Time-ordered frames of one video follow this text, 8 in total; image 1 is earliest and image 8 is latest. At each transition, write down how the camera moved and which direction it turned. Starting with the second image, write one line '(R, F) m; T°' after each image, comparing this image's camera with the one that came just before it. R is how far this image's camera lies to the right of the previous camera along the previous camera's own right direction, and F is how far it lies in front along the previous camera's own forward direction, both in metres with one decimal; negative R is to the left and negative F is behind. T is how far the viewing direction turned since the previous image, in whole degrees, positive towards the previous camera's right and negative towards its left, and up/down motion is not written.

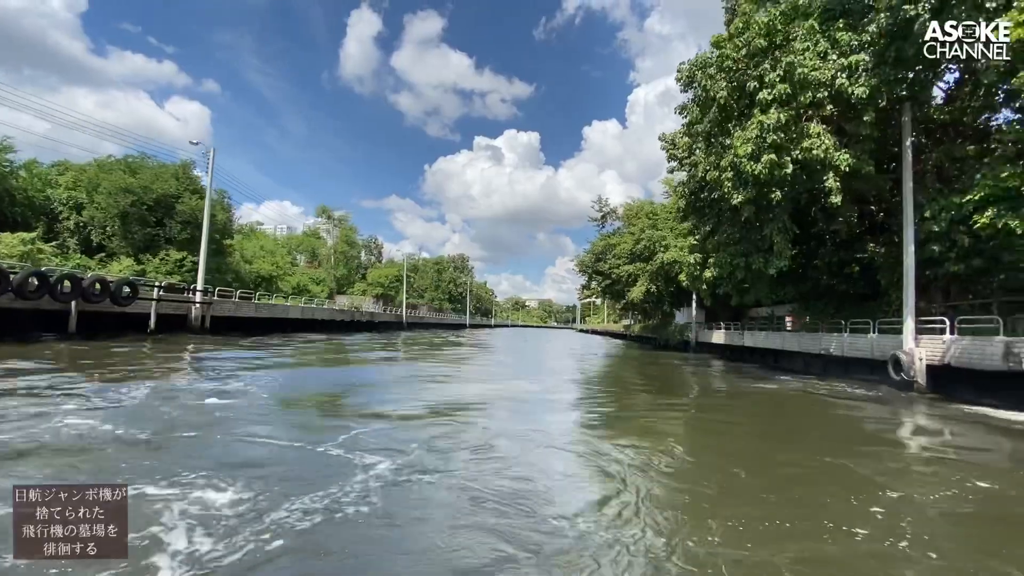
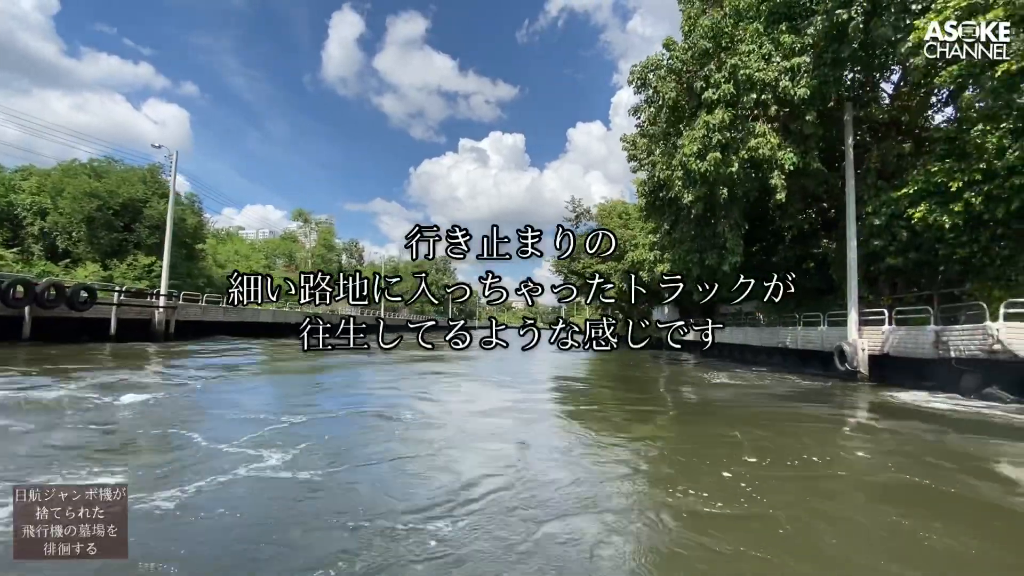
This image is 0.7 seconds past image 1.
(+0.6, -0.2) m; +2°
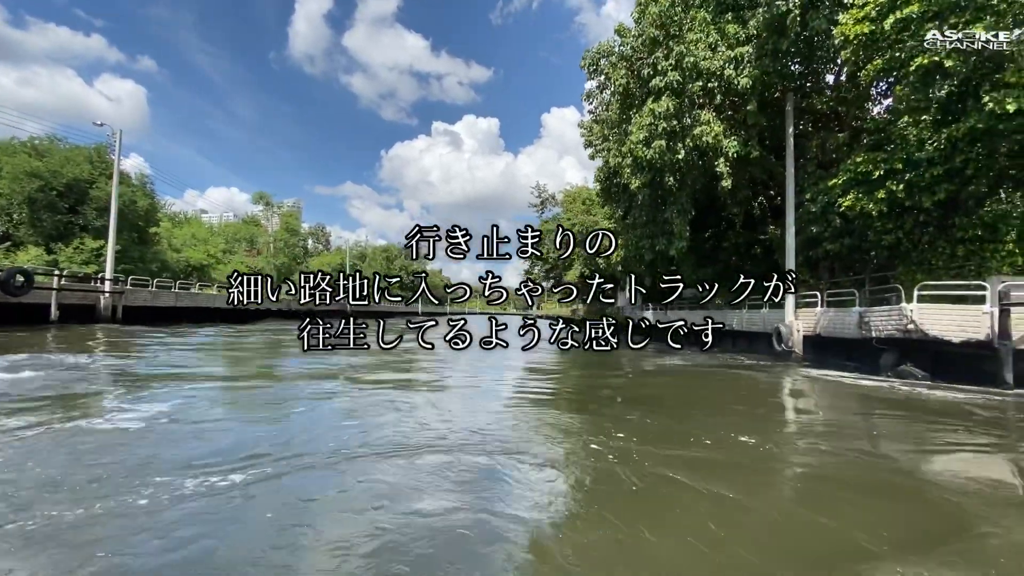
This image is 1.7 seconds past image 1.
(+0.4, -0.2) m; +3°
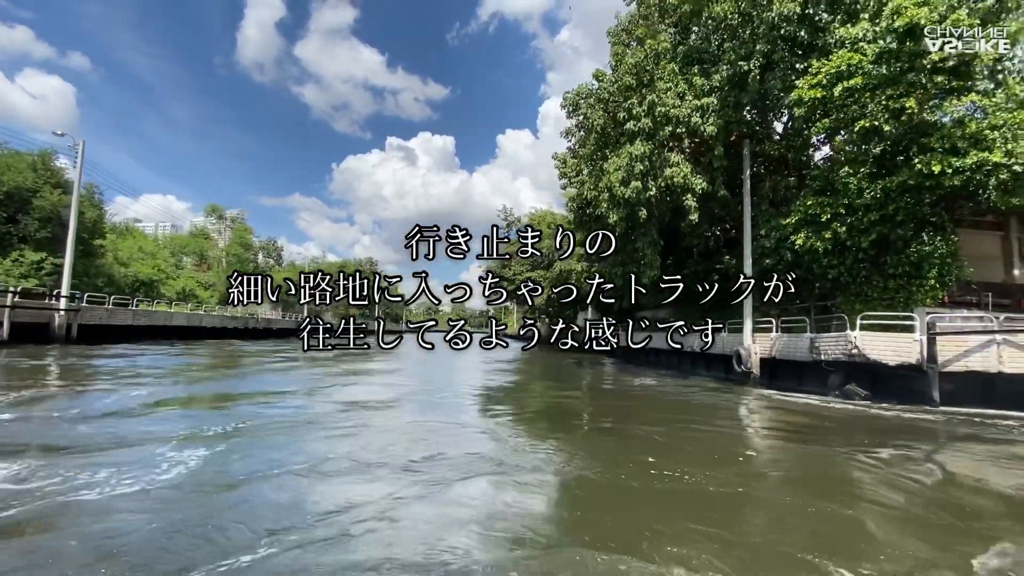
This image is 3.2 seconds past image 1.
(-0.7, -0.9) m; +4°
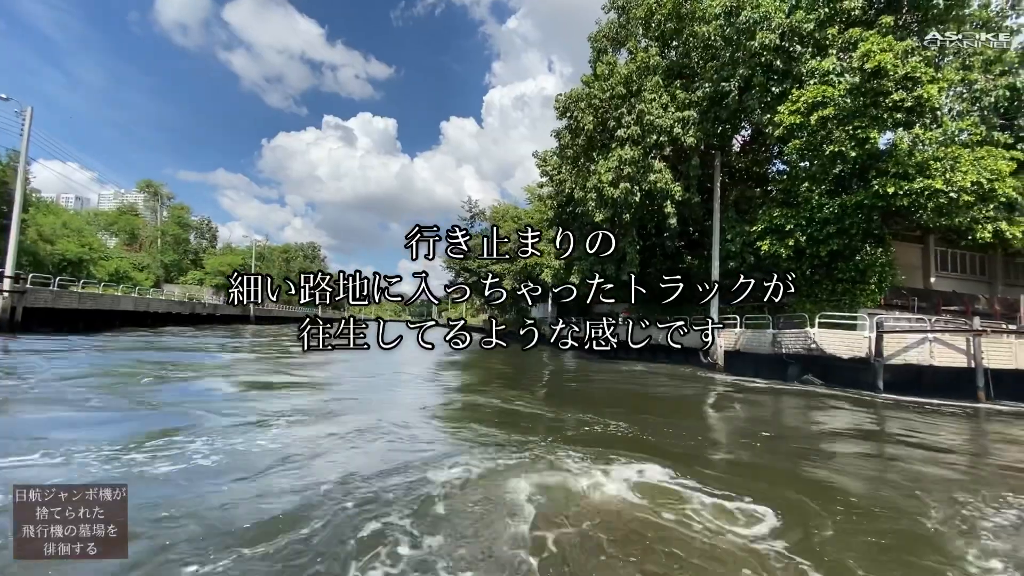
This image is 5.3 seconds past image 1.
(-1.3, -0.9) m; +6°
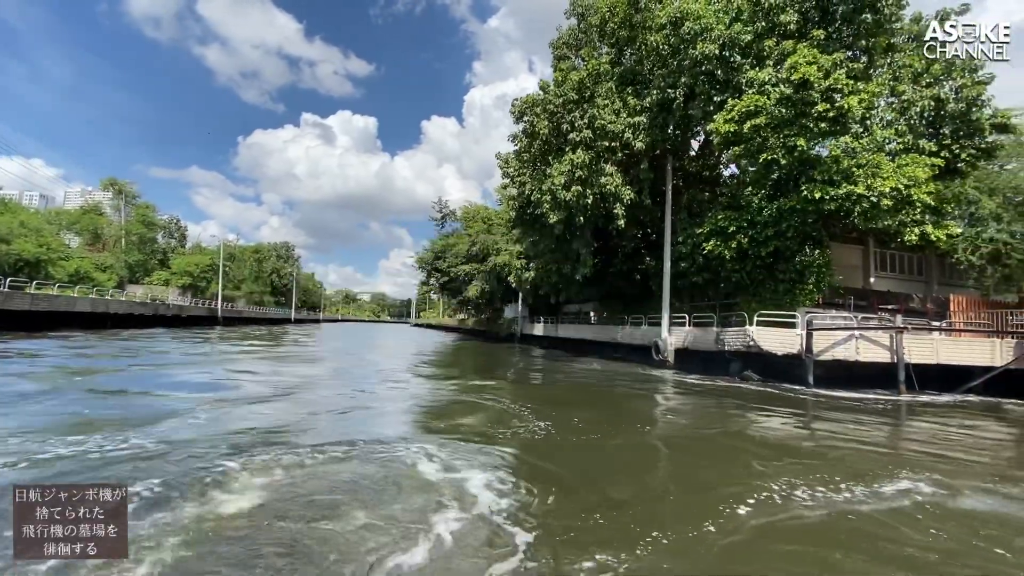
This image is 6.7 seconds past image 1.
(+0.6, -0.4) m; +2°
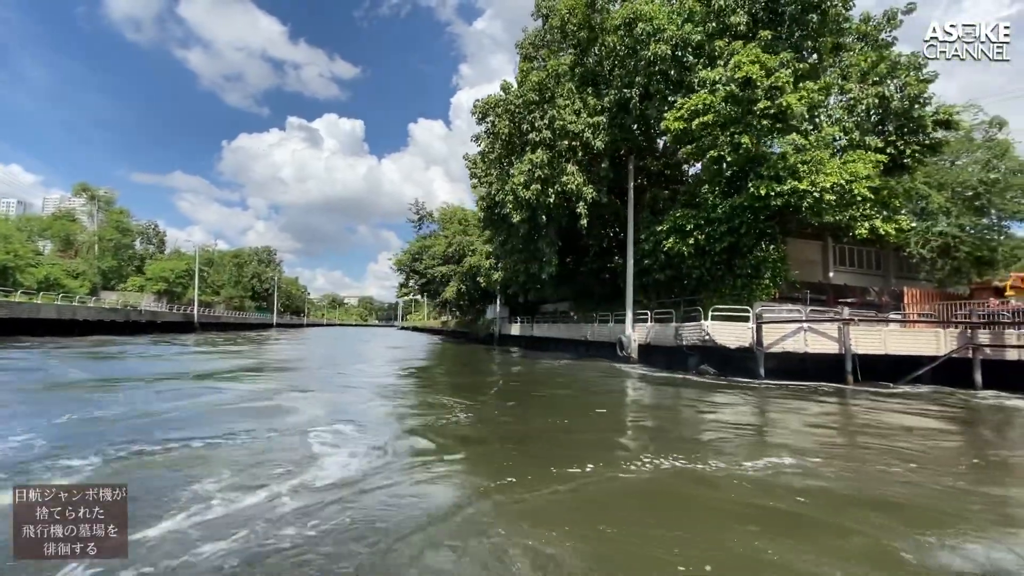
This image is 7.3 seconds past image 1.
(+0.6, -0.1) m; +1°
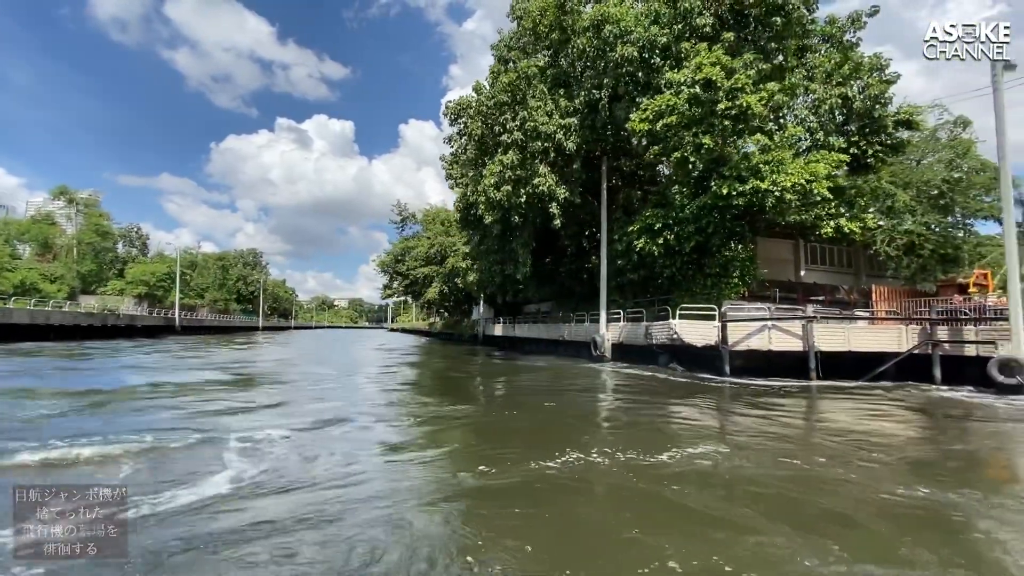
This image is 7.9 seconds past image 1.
(+0.5, -0.1) m; +1°
